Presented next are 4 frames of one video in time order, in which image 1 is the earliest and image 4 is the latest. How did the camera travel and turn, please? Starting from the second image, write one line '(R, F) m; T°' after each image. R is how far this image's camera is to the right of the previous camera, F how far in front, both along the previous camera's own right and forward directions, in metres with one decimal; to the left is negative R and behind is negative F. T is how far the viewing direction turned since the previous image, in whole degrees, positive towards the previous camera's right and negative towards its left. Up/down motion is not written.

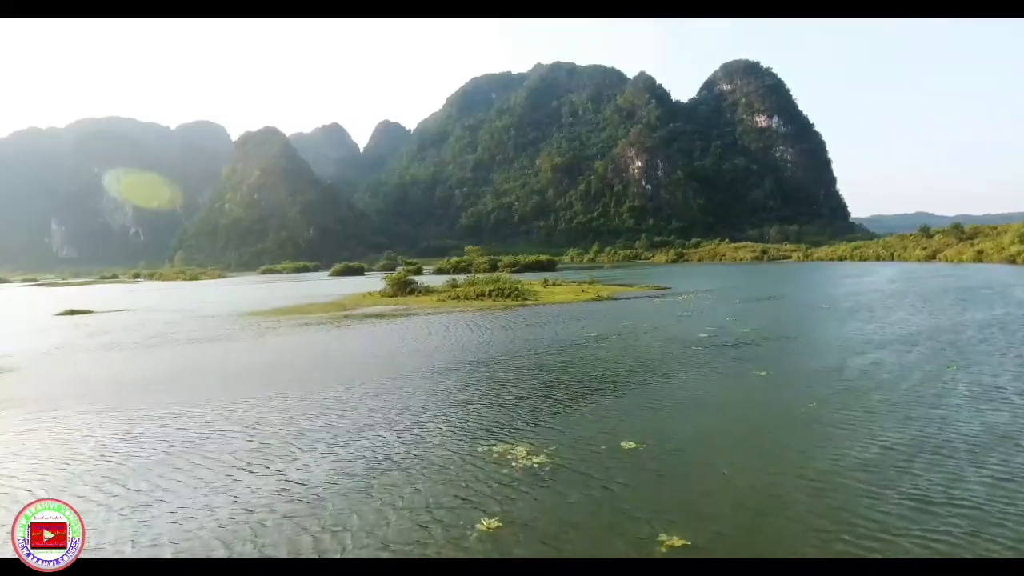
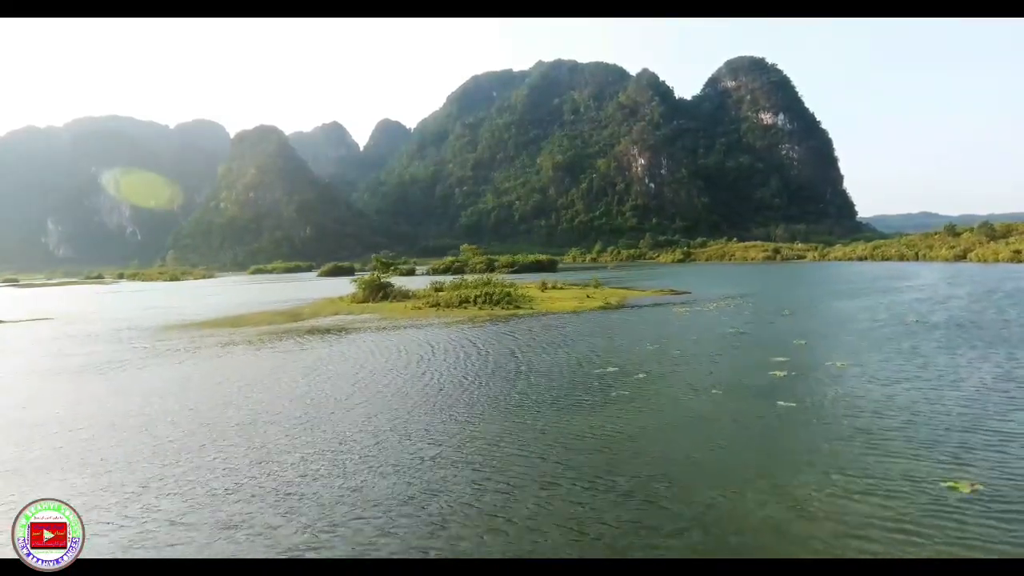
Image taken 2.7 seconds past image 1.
(+0.3, +4.0) m; 0°
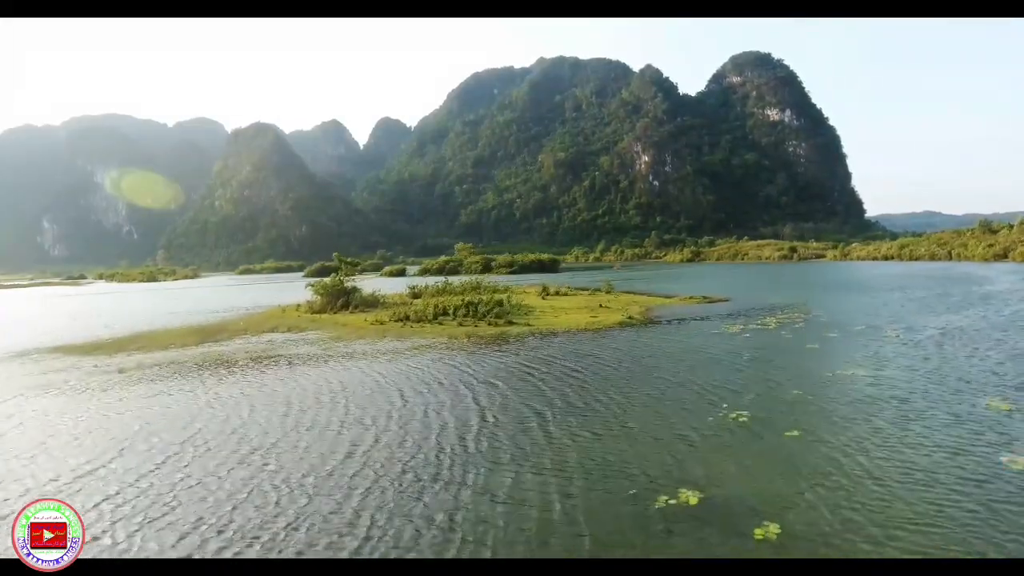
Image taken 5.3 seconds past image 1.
(+0.2, +4.6) m; 0°
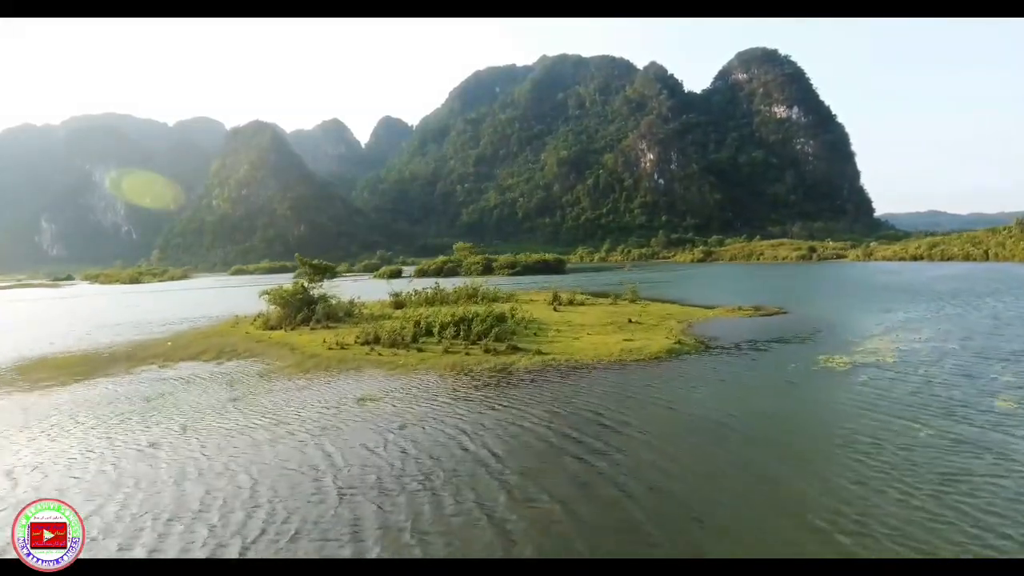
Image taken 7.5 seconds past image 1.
(-0.1, +3.8) m; 0°
